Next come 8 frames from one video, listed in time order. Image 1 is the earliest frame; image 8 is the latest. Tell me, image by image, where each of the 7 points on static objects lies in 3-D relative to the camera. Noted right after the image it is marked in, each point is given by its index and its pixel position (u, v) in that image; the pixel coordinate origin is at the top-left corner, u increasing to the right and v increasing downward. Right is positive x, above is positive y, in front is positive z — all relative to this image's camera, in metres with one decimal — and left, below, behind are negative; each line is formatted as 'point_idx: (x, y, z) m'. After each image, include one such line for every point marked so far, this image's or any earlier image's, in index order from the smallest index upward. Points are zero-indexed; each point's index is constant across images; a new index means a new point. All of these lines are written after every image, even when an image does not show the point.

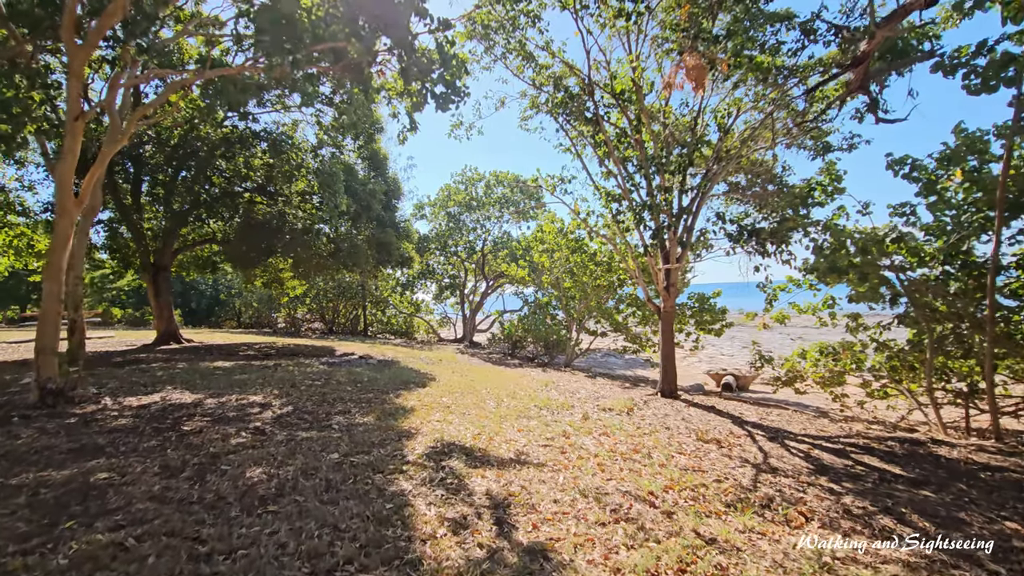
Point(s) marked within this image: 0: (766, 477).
0: (+2.2, -1.6, +4.3) m
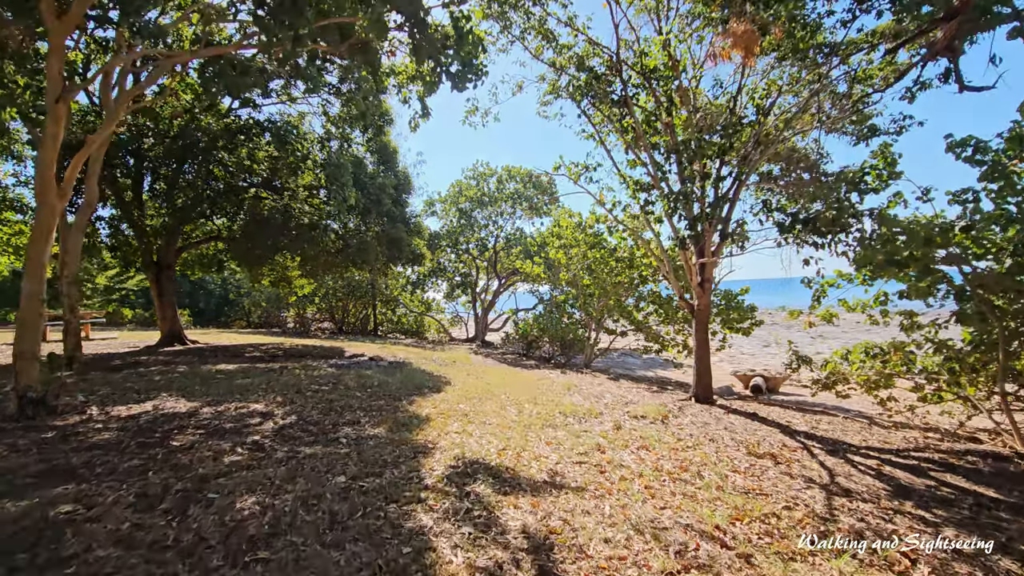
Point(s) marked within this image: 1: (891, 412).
0: (+2.4, -1.6, +3.7) m
1: (+6.0, -2.0, +8.1) m
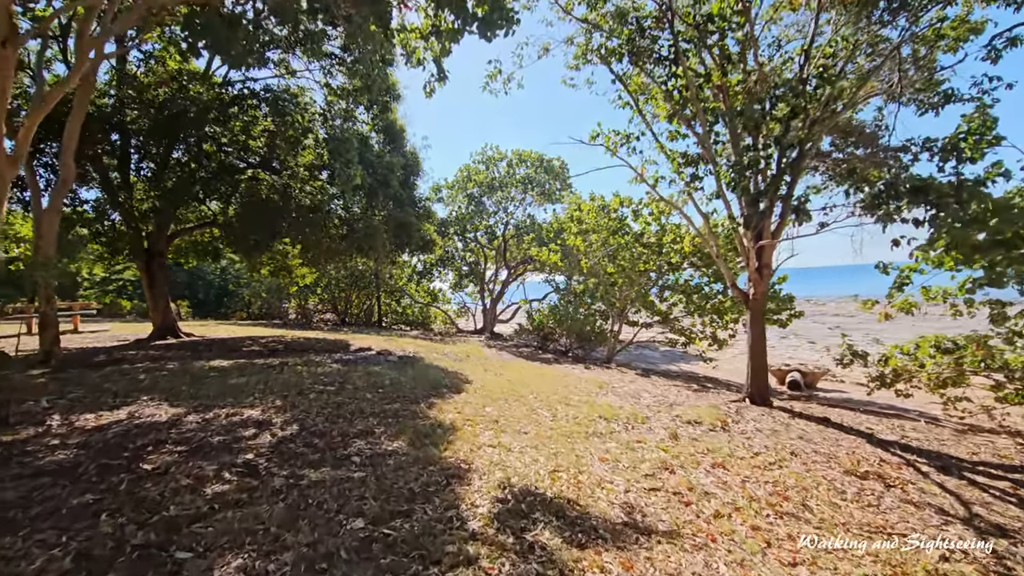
0: (+2.8, -1.5, +2.9) m
1: (+6.4, -1.8, +7.2) m
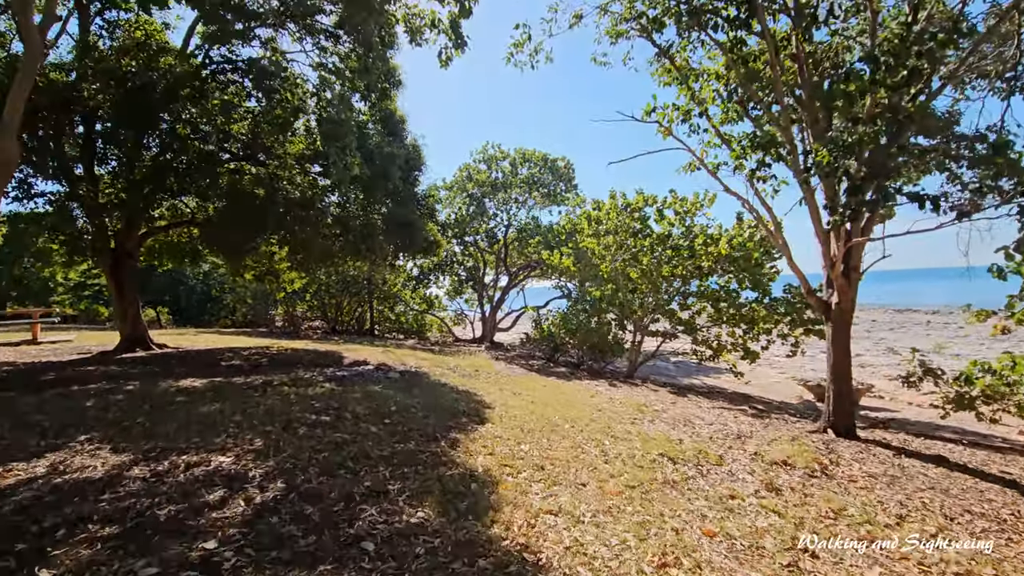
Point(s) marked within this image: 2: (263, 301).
0: (+3.2, -1.5, +1.8) m
1: (+6.7, -1.9, +6.2) m
2: (-9.3, -0.5, +18.8) m
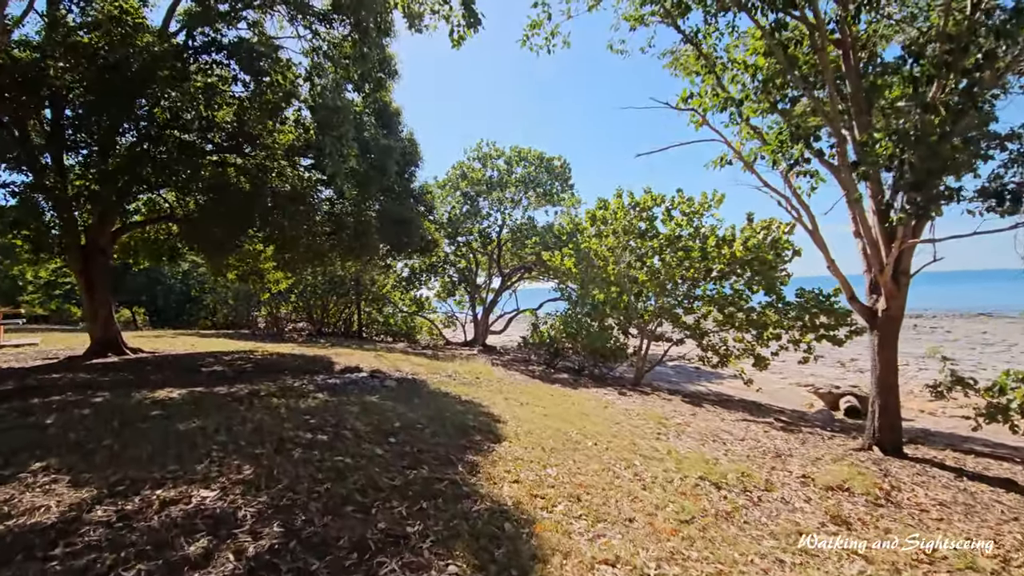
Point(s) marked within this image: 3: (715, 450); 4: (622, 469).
0: (+3.5, -1.5, +1.4) m
1: (+6.9, -2.0, +5.9) m
2: (-9.5, -0.5, +18.1) m
3: (+2.0, -1.6, +5.0) m
4: (+0.9, -1.5, +4.3) m
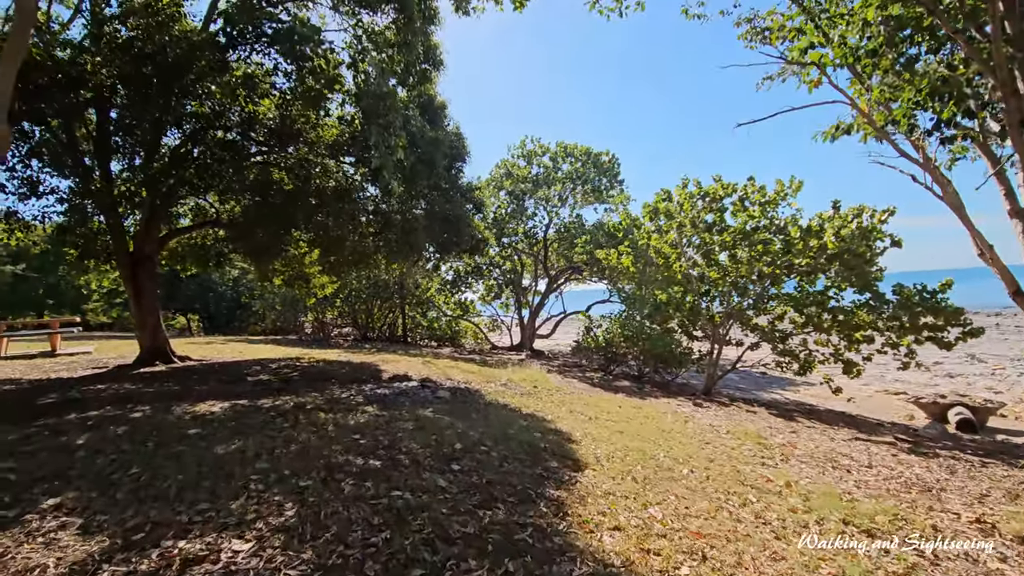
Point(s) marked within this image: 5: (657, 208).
0: (+3.9, -1.4, +0.4) m
1: (+7.6, -1.8, +4.6) m
2: (-7.8, -0.7, +18.0) m
3: (+2.7, -1.6, +4.1) m
4: (+1.5, -1.5, +3.4) m
5: (+3.0, +1.7, +10.7) m
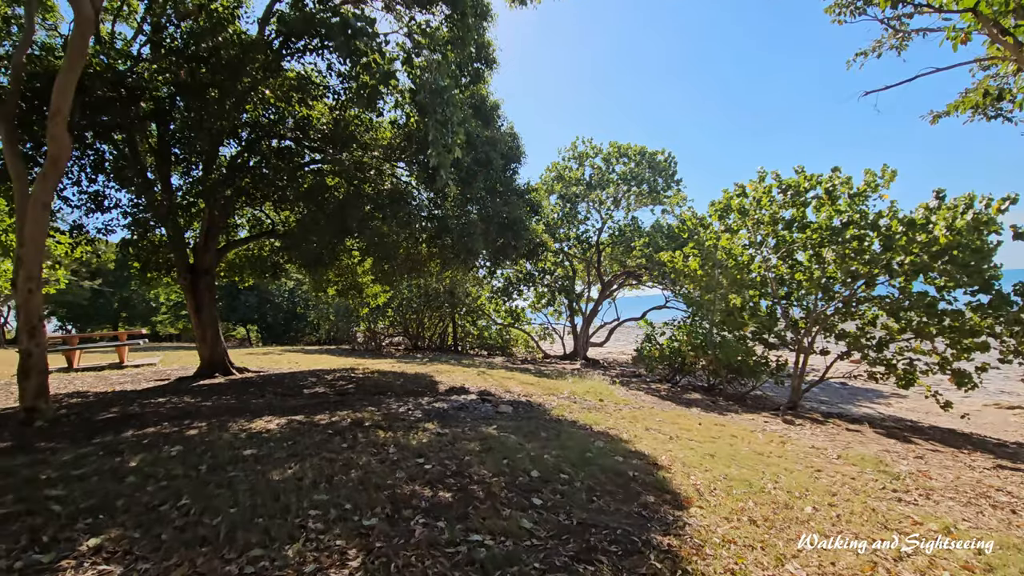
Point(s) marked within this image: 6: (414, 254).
0: (+4.1, -1.4, -0.5) m
1: (+8.2, -1.8, +3.4) m
2: (-5.9, -1.0, +18.1) m
3: (+3.3, -1.6, +3.3) m
4: (+2.1, -1.5, +2.7) m
5: (+4.2, +1.6, +9.9) m
6: (-1.7, +0.6, +8.7) m
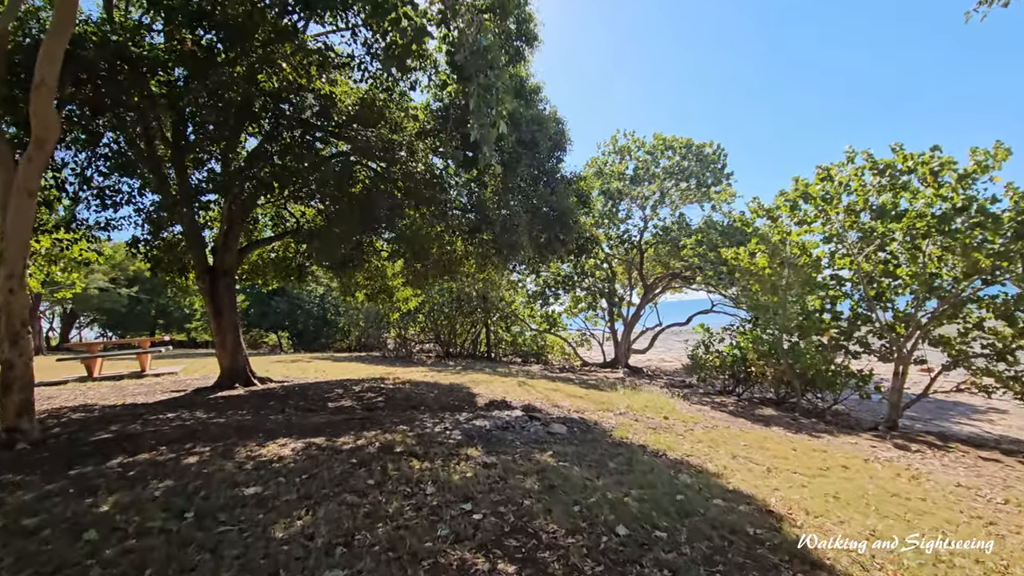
0: (+4.3, -1.2, -1.8) m
1: (+8.6, -1.7, +1.9) m
2: (-4.7, -1.2, +17.4) m
3: (+3.7, -1.5, +2.1) m
4: (+2.5, -1.4, +1.6) m
5: (+4.9, +1.6, +8.7) m
6: (-1.0, +0.5, +7.8) m
